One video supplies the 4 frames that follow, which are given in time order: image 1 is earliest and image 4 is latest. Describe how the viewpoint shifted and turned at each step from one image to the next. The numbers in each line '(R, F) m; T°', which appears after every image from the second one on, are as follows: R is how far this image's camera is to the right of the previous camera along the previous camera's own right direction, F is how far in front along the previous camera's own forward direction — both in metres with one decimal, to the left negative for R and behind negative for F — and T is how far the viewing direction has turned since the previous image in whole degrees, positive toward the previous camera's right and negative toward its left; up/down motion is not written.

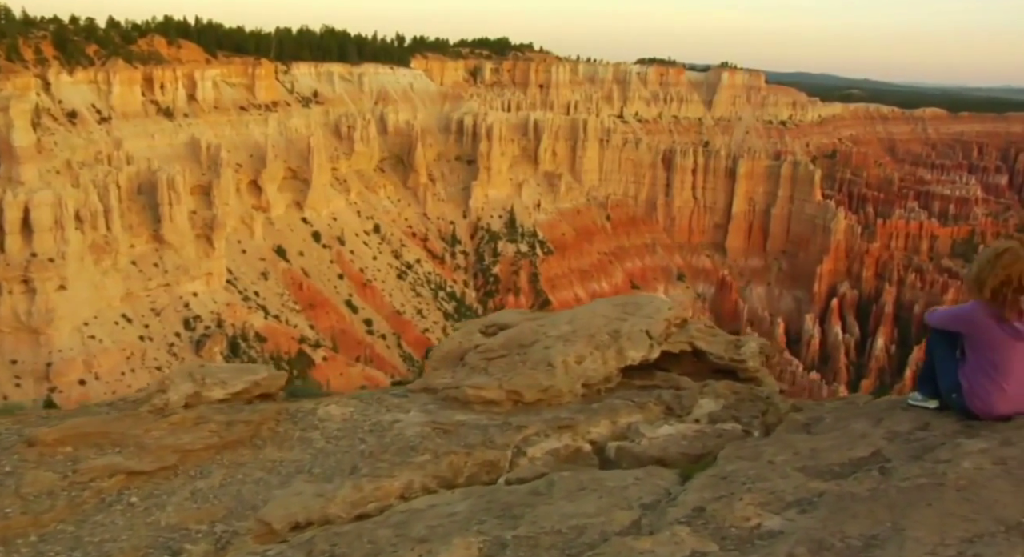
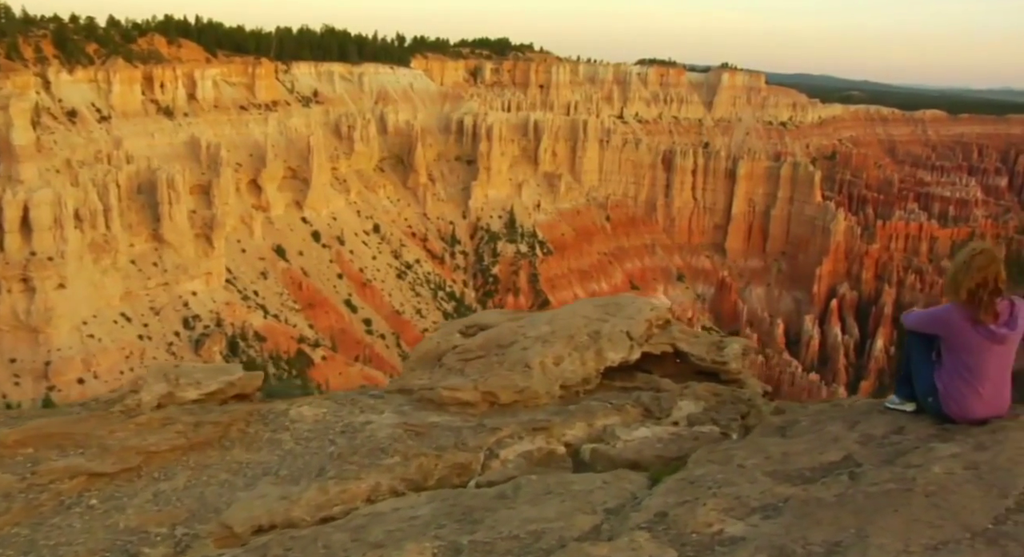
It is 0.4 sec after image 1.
(+0.2, +0.1) m; 0°
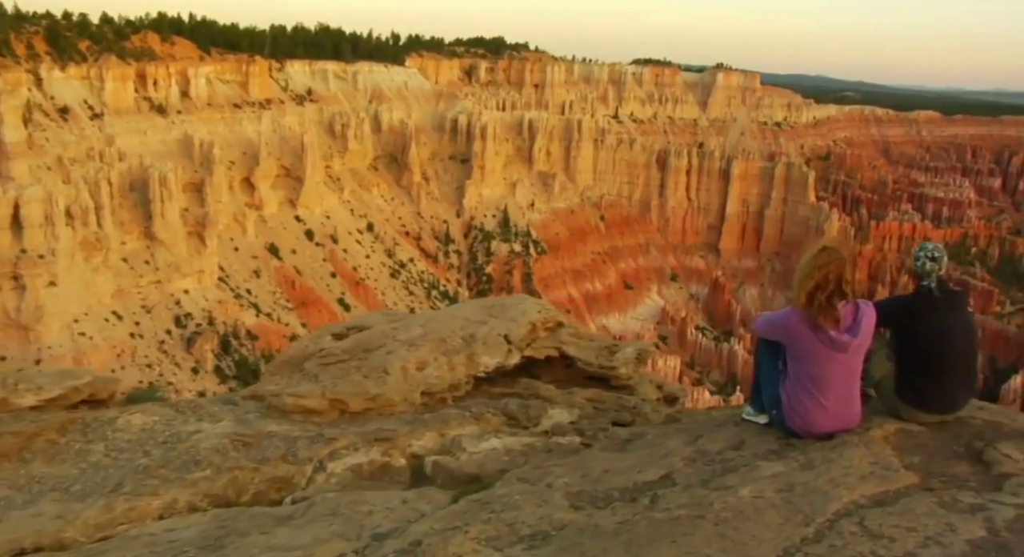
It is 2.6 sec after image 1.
(+1.3, +0.5) m; 0°
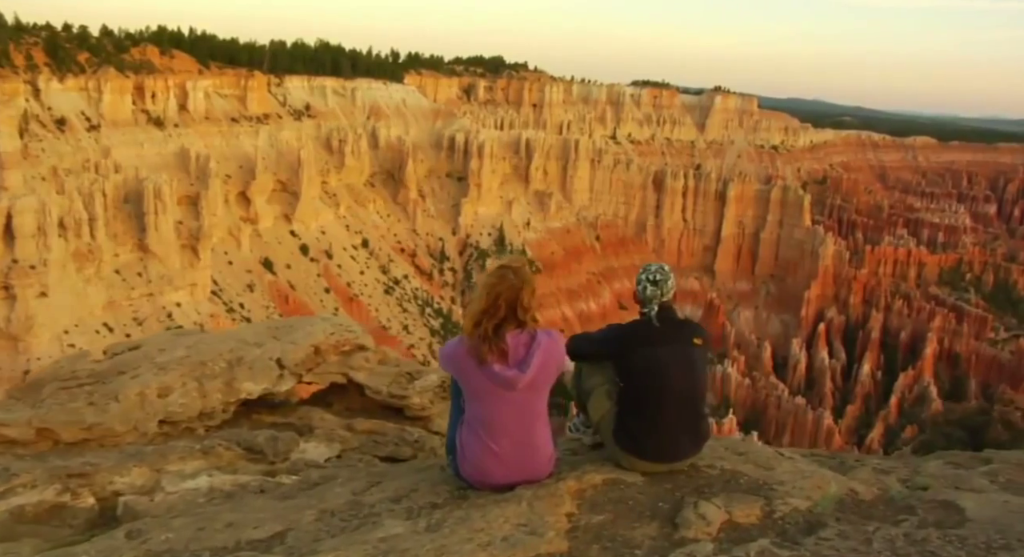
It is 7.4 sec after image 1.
(+2.0, +0.7) m; 0°
